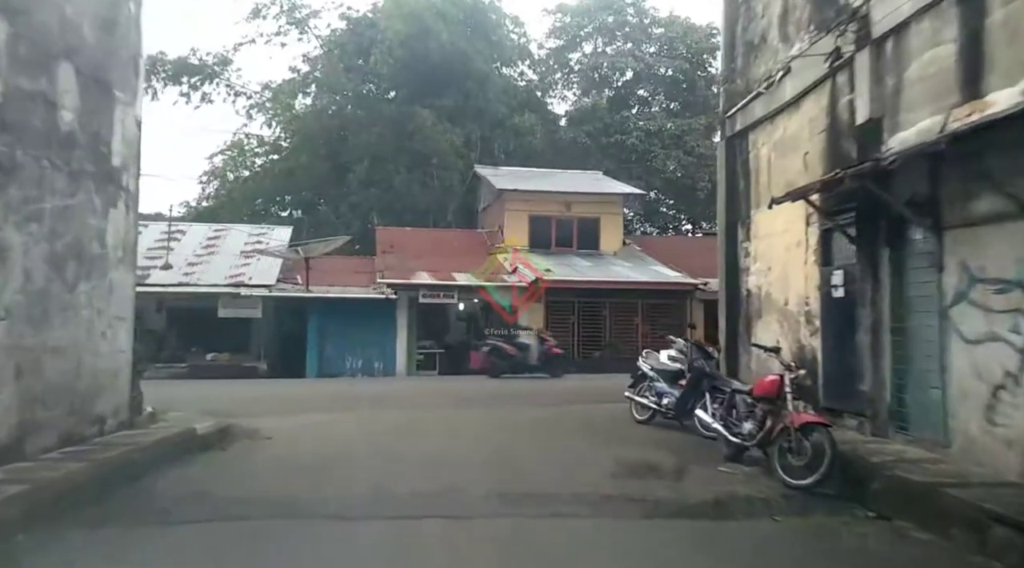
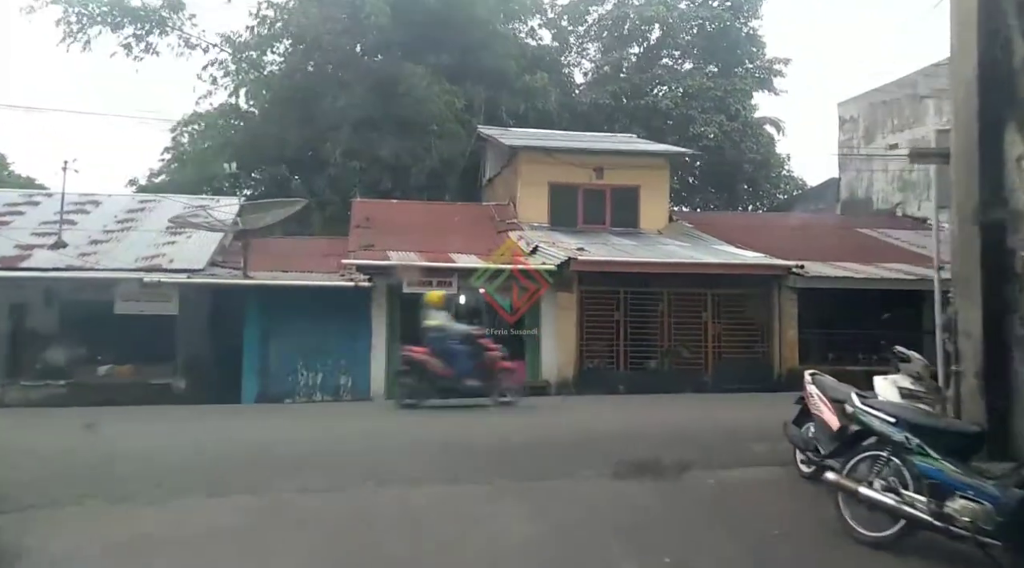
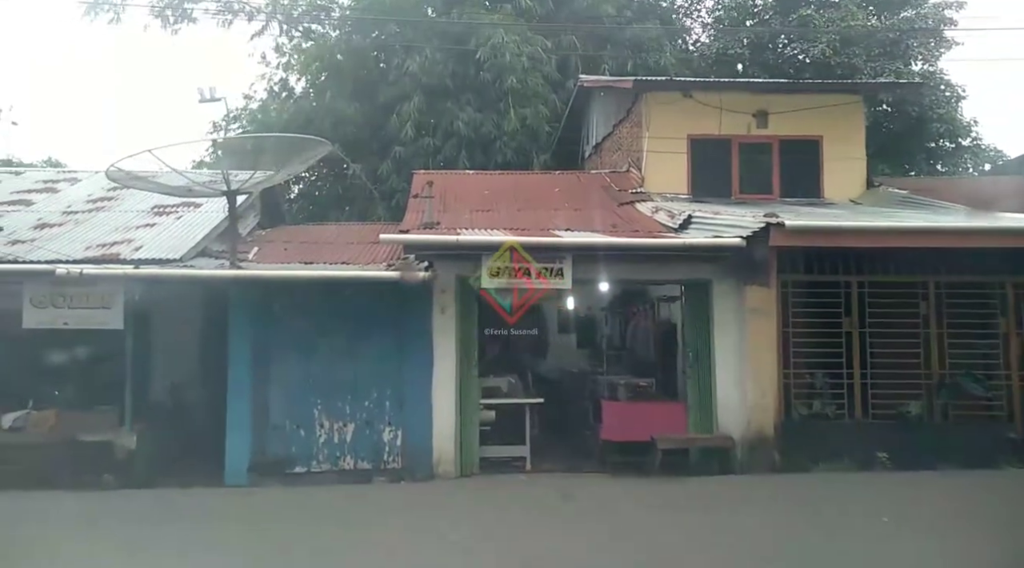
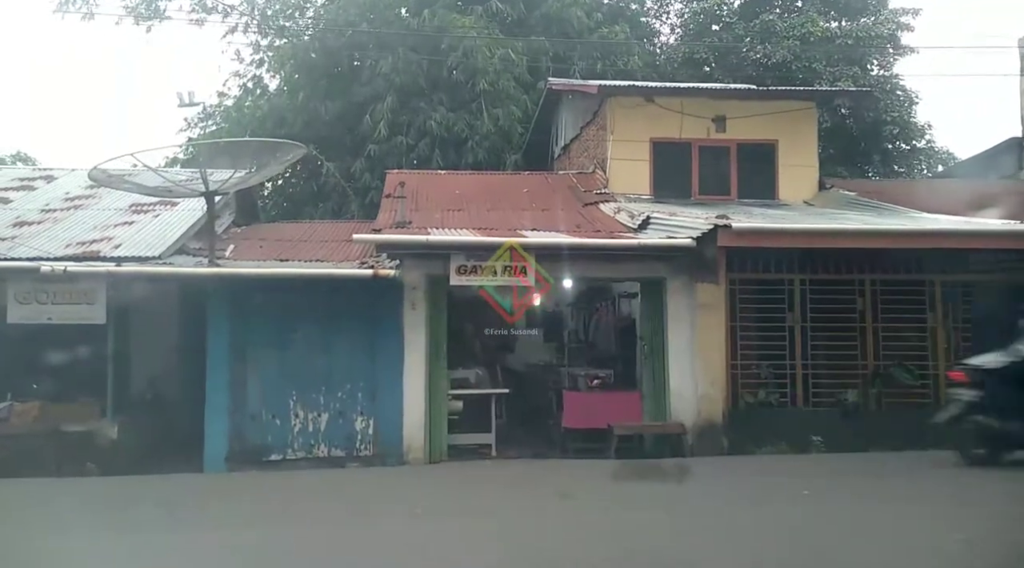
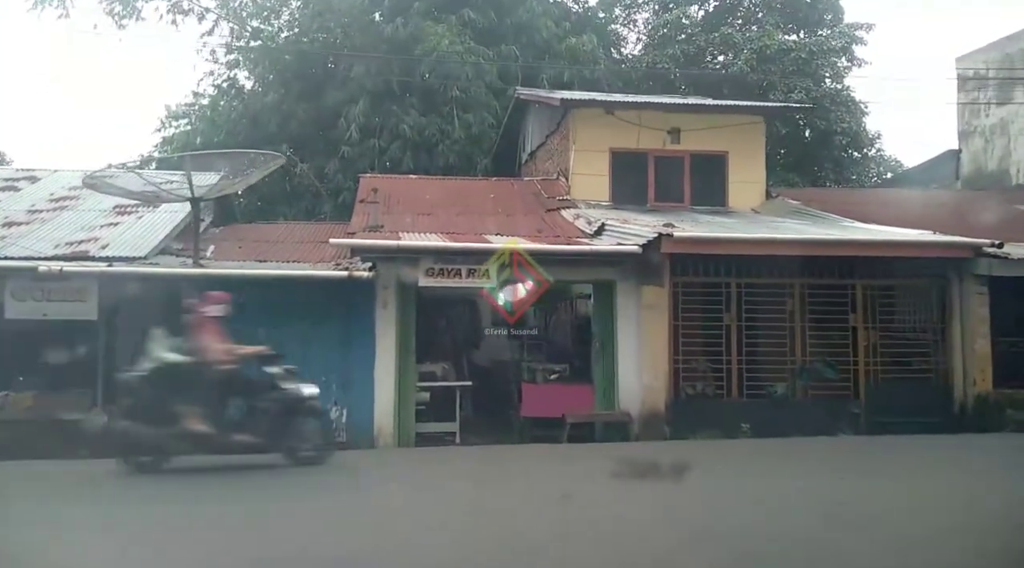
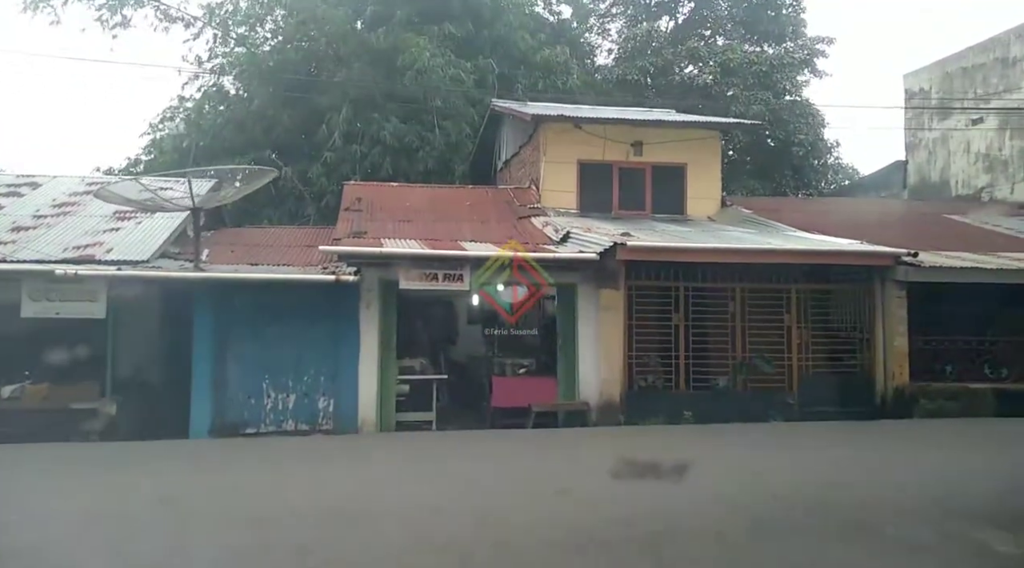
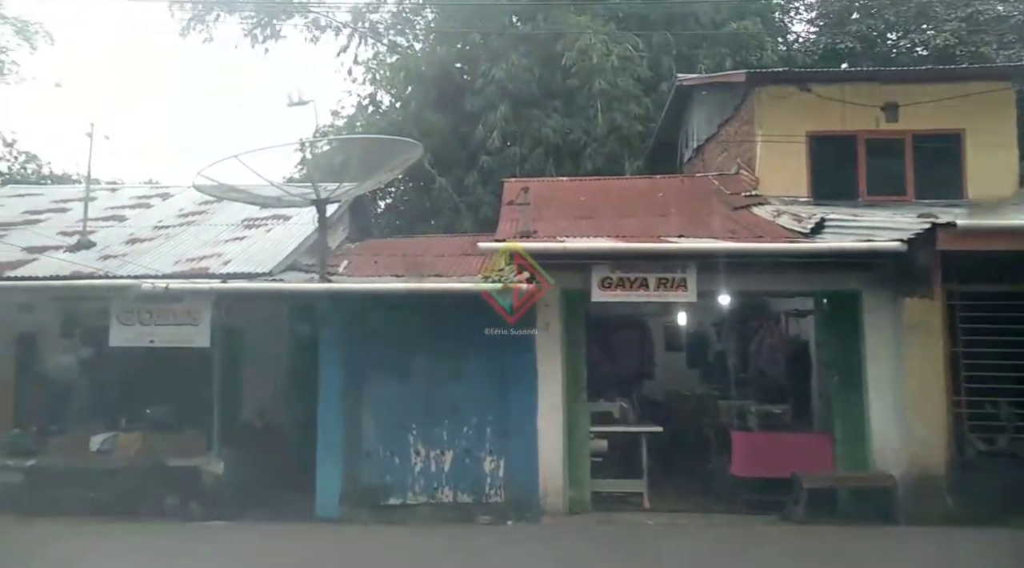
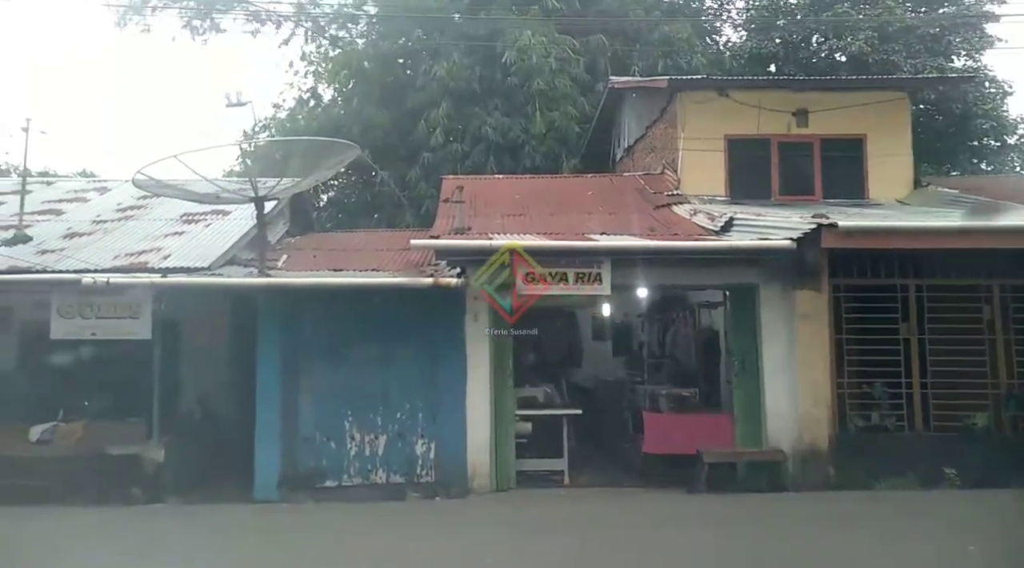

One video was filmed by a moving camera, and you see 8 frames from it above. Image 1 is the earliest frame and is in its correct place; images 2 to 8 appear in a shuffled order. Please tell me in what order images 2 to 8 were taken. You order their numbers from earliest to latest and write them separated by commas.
2, 6, 5, 4, 3, 8, 7
